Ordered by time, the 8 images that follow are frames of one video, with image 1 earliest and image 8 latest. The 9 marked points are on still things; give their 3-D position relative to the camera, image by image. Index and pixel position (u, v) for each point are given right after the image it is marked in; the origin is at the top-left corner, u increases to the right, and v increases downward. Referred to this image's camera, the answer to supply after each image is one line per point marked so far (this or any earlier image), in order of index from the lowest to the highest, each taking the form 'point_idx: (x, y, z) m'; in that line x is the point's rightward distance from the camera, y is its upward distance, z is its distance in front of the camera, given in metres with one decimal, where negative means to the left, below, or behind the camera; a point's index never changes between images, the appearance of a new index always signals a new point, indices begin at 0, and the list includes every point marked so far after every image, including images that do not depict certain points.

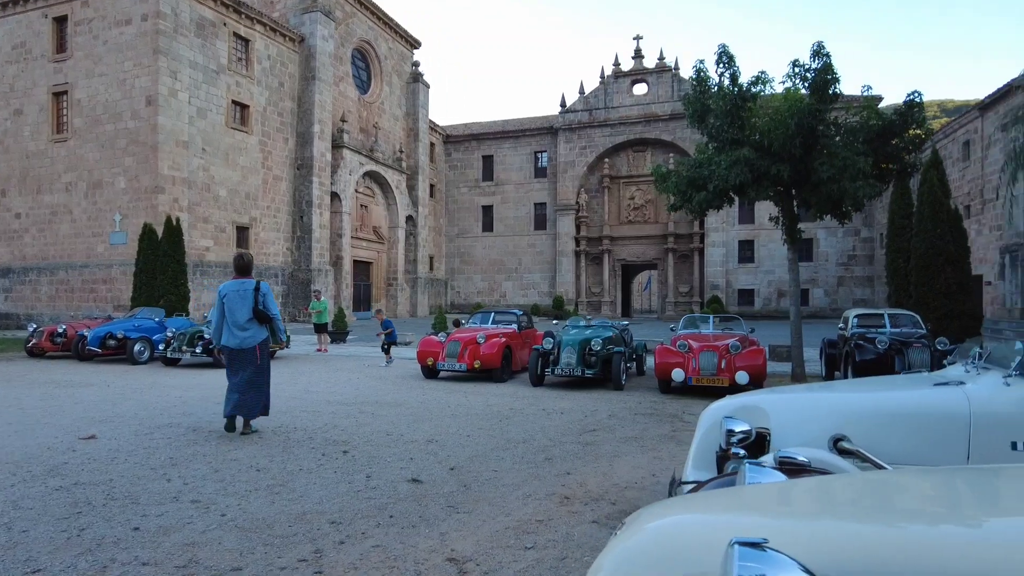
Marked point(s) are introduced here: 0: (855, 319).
0: (+5.2, -0.5, +9.9) m
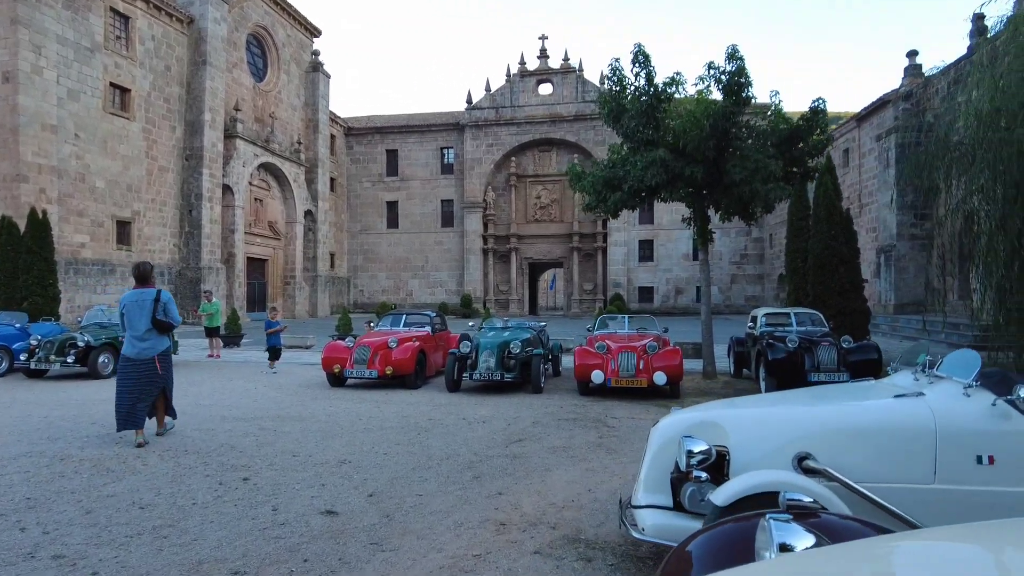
0: (+3.9, -0.5, +10.2) m
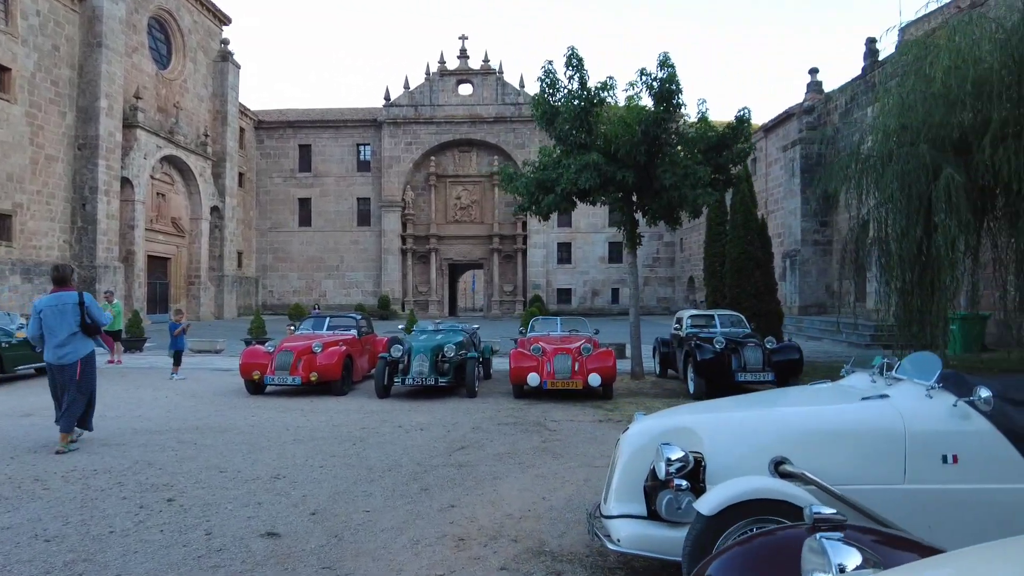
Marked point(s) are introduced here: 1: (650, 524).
0: (+2.9, -0.5, +10.5) m
1: (+0.6, -1.1, +3.0) m
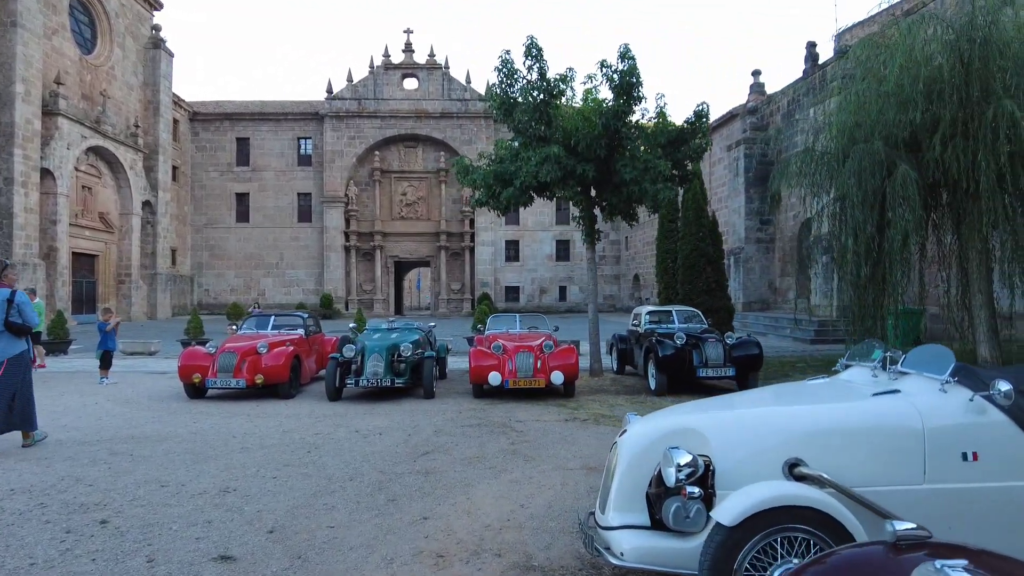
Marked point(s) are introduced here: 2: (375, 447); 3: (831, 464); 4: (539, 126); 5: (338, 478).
0: (+2.2, -0.4, +10.4) m
1: (+0.6, -1.0, +2.7) m
2: (-1.2, -1.4, +5.8) m
3: (+1.3, -0.7, +2.6) m
4: (+0.4, +2.5, +9.8) m
5: (-1.3, -1.4, +4.8) m
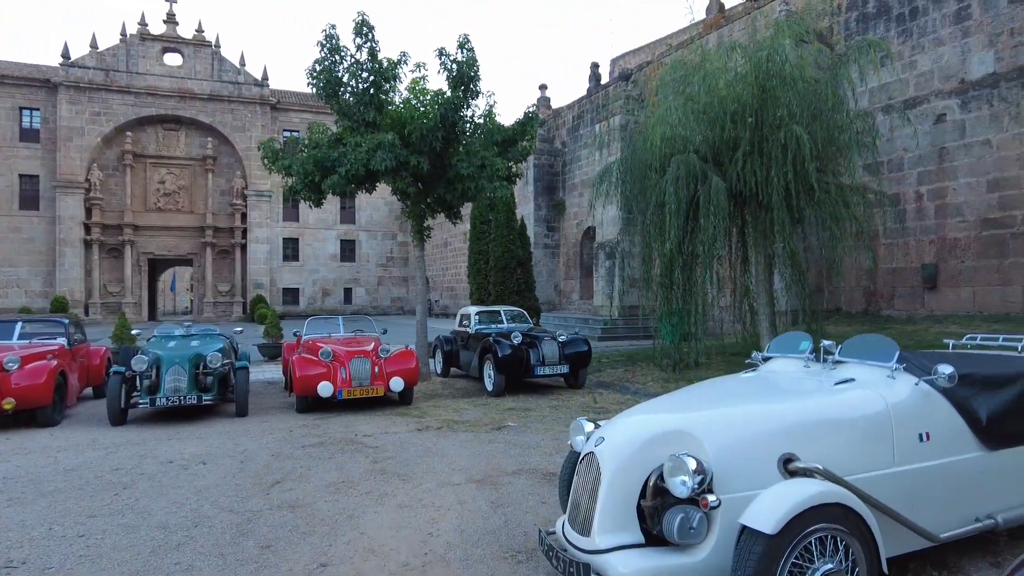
0: (-0.6, -0.4, +10.2) m
1: (+0.5, -1.0, +2.4) m
2: (-2.3, -1.4, +4.7) m
3: (+1.2, -0.7, +2.6) m
4: (-2.0, +2.5, +9.0) m
5: (-1.9, -1.4, +3.7) m
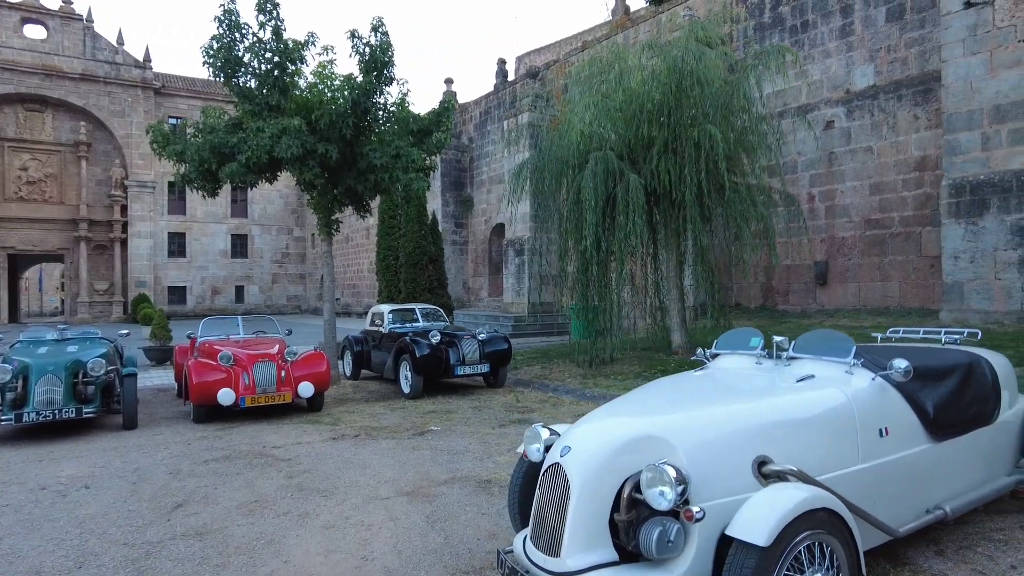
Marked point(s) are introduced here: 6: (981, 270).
0: (-1.8, -0.4, +9.7) m
1: (+0.4, -1.0, +2.2) m
2: (-2.7, -1.4, +4.1) m
3: (+1.1, -0.6, +2.5) m
4: (-3.1, +2.5, +8.4) m
5: (-2.2, -1.4, +3.2) m
6: (+6.7, +0.3, +9.3) m
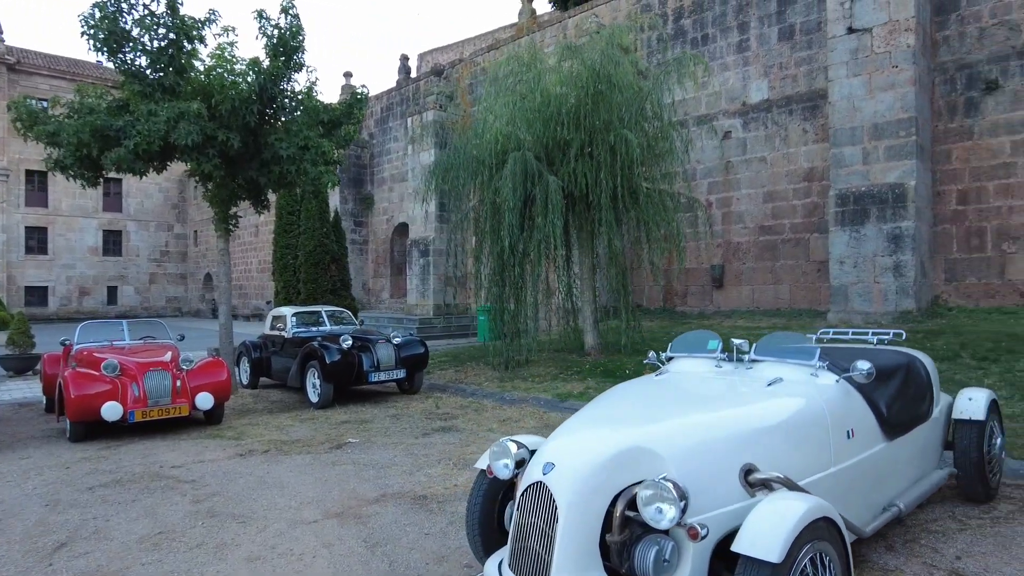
0: (-3.1, -0.4, +9.1) m
1: (+0.4, -1.0, +2.1) m
2: (-3.0, -1.4, +3.4) m
3: (+1.0, -0.7, +2.4) m
4: (-4.1, +2.5, +7.6) m
5: (-2.4, -1.4, +2.6) m
6: (+5.5, +0.2, +10.0) m
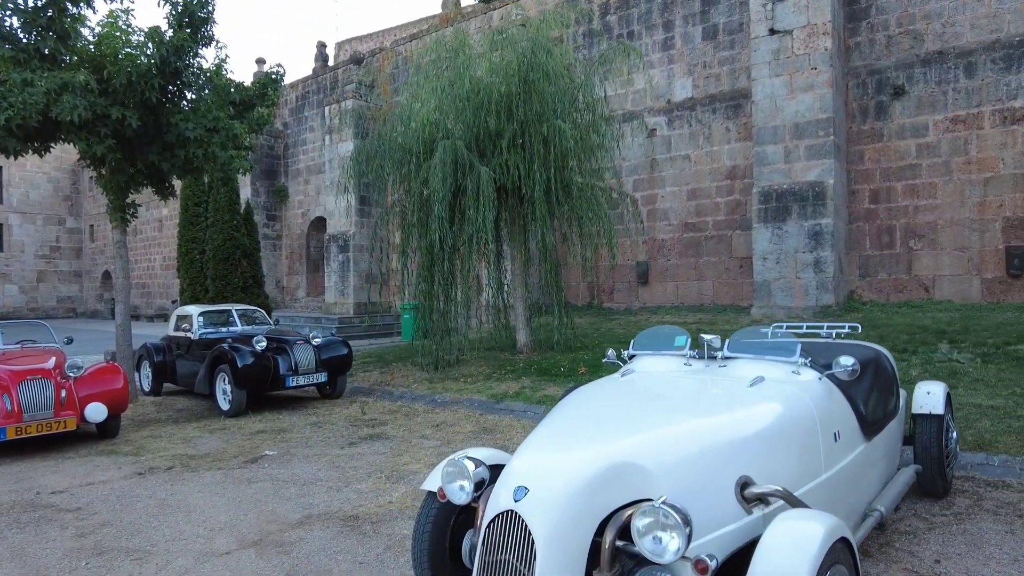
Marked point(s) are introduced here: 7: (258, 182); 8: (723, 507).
0: (-4.0, -0.4, +8.3) m
1: (+0.3, -1.0, +1.7) m
2: (-3.2, -1.4, +2.6) m
3: (+0.8, -0.6, +2.2) m
4: (-4.8, +2.6, +6.6) m
5: (-2.5, -1.3, +1.9) m
6: (+4.4, +0.3, +10.2) m
7: (-7.7, +3.3, +20.0) m
8: (+0.6, -0.7, +2.0) m
